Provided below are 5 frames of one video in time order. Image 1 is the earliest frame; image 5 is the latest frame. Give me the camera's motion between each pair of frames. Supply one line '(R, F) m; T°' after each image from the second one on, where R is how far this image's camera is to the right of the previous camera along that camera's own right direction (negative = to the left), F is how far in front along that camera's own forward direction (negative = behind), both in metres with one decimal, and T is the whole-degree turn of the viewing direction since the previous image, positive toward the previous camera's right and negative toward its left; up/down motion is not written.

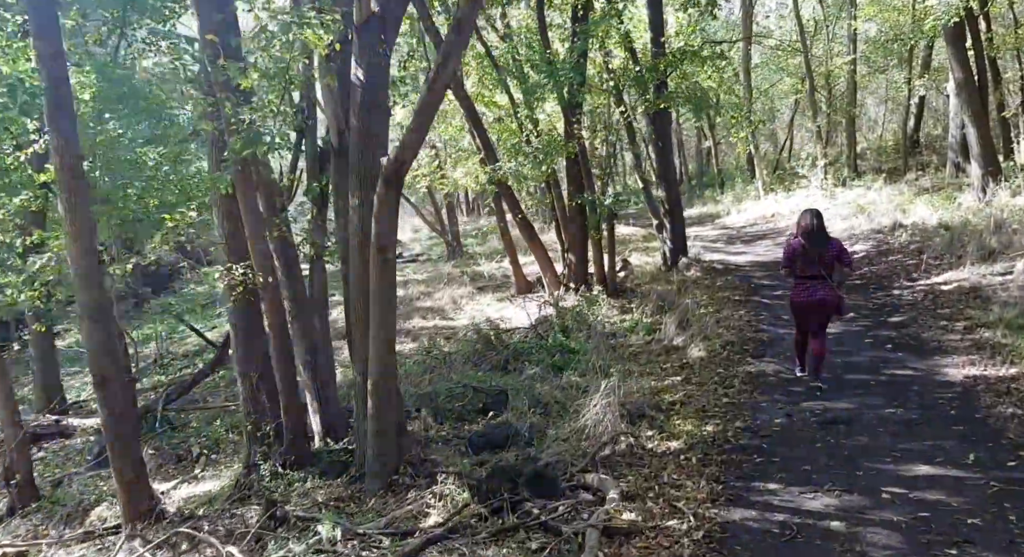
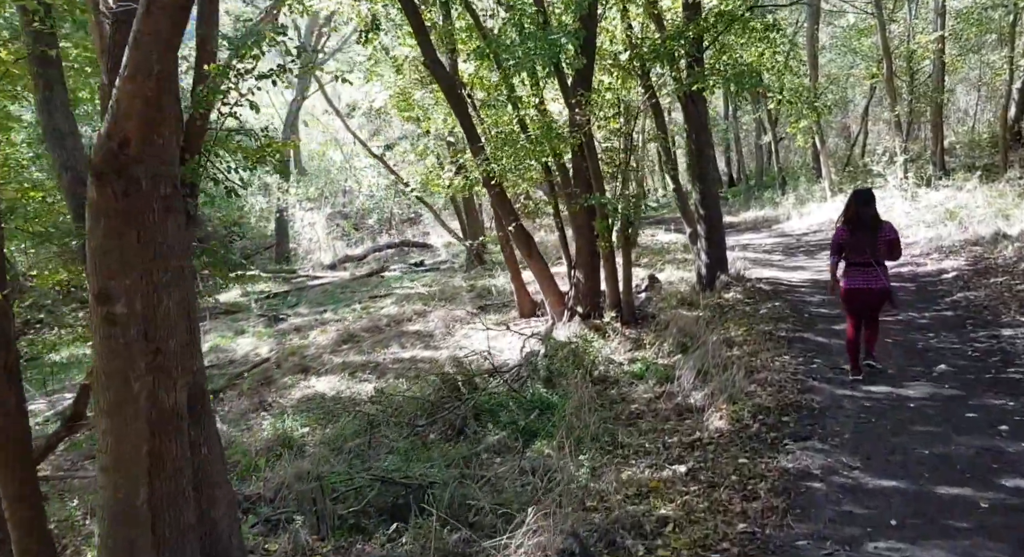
(+1.0, +2.7) m; -5°
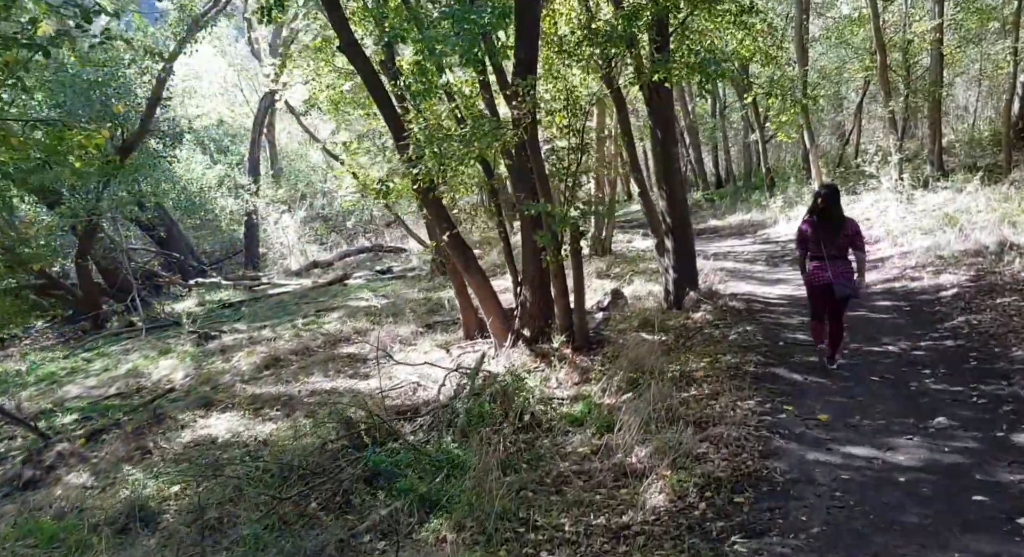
(+0.8, +1.5) m; 0°
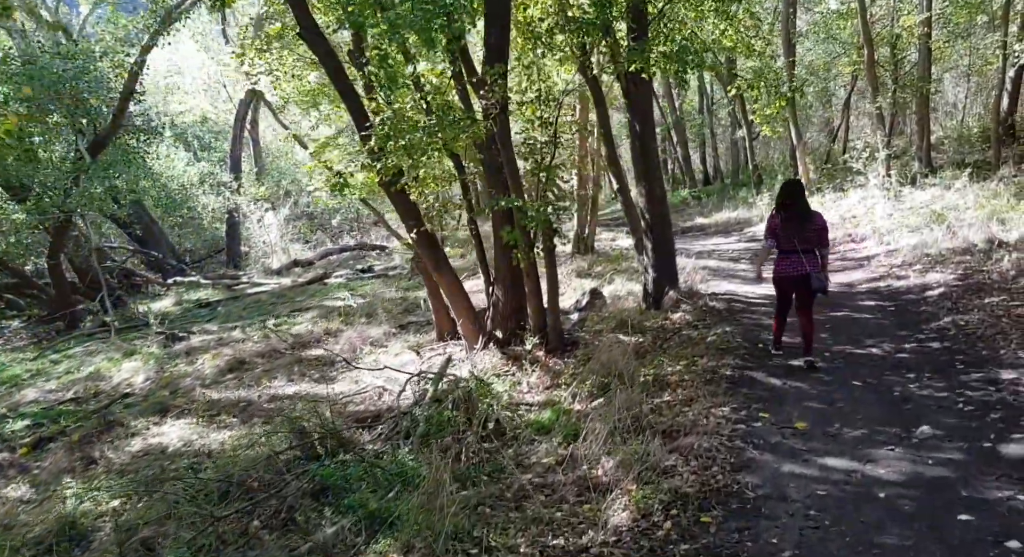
(+0.3, +0.4) m; +1°
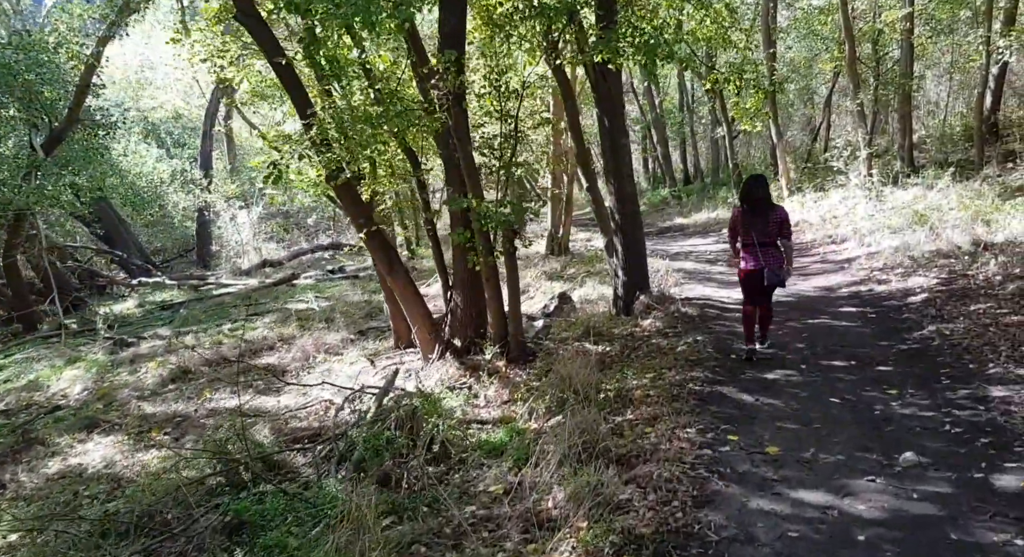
(+0.3, +0.6) m; +1°
